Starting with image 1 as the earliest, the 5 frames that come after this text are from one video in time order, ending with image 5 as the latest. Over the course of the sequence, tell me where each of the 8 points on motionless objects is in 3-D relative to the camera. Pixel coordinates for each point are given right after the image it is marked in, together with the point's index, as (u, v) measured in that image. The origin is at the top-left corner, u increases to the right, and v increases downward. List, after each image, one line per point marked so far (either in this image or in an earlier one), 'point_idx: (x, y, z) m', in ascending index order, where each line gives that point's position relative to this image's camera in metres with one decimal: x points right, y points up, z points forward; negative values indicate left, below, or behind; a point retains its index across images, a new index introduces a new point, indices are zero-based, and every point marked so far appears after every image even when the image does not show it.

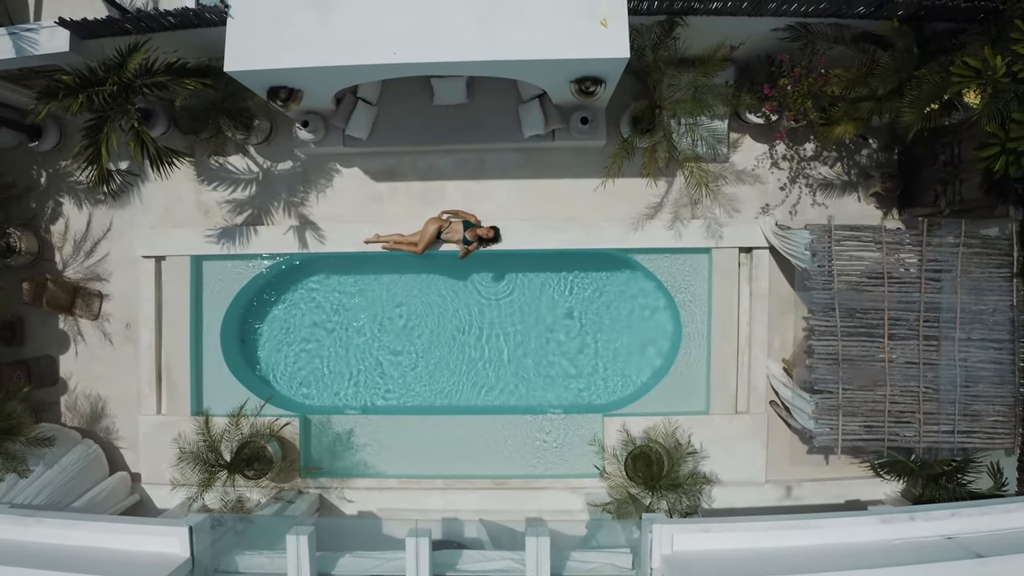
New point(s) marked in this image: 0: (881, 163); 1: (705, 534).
0: (+4.3, +1.5, +6.5) m
1: (+1.5, -2.0, +4.5) m
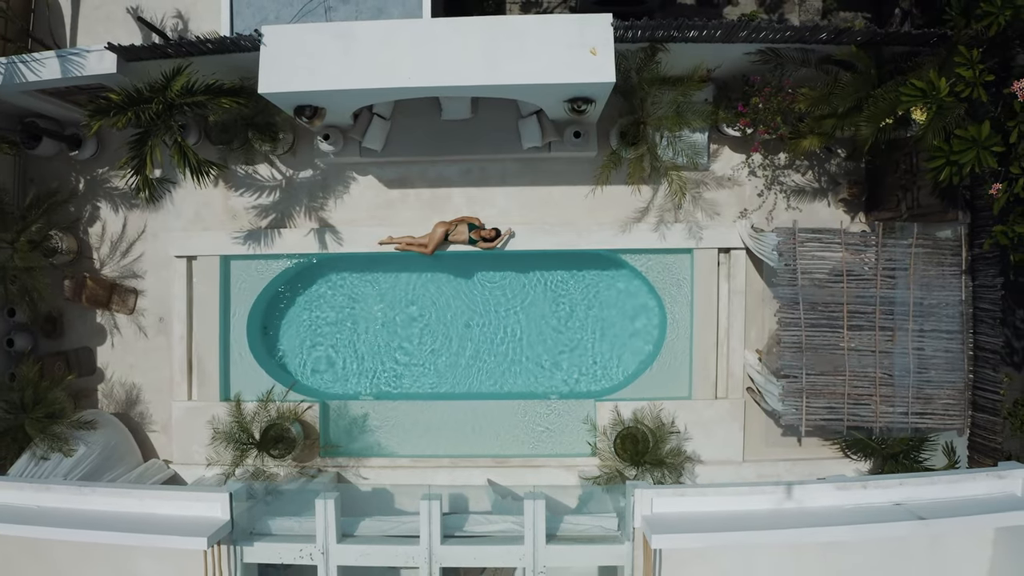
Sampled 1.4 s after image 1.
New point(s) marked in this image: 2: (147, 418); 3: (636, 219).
0: (+4.3, +1.5, +7.1) m
1: (+1.5, -1.9, +5.2) m
2: (-5.0, -1.8, +7.7) m
3: (+1.6, +0.9, +7.1) m
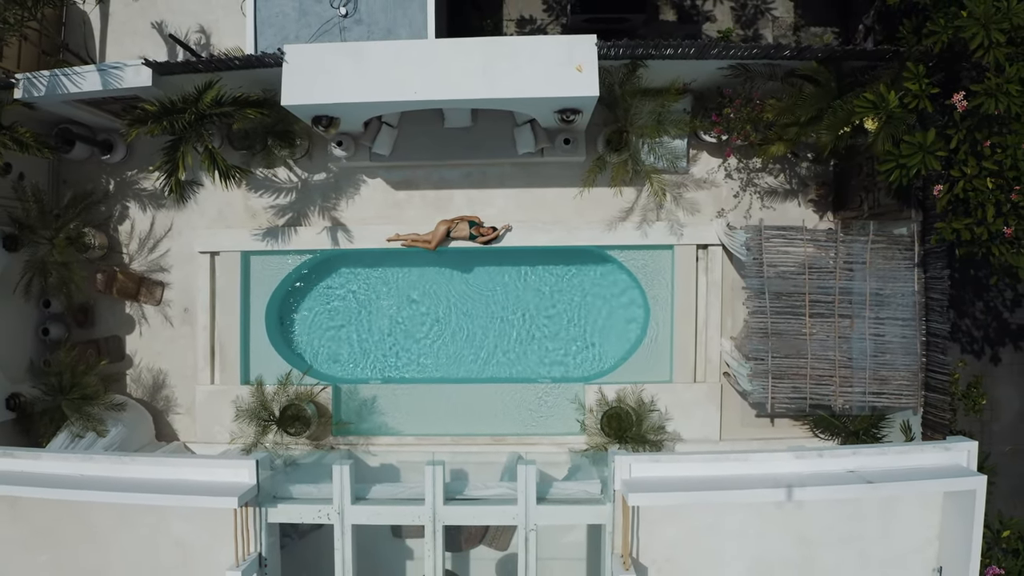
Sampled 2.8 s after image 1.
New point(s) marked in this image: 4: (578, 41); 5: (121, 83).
0: (+4.3, +1.6, +7.8) m
1: (+1.5, -1.8, +5.8) m
2: (-5.1, -1.7, +8.4) m
3: (+1.5, +1.0, +7.7) m
4: (+0.7, +2.6, +5.9) m
5: (-4.7, +2.5, +6.8) m
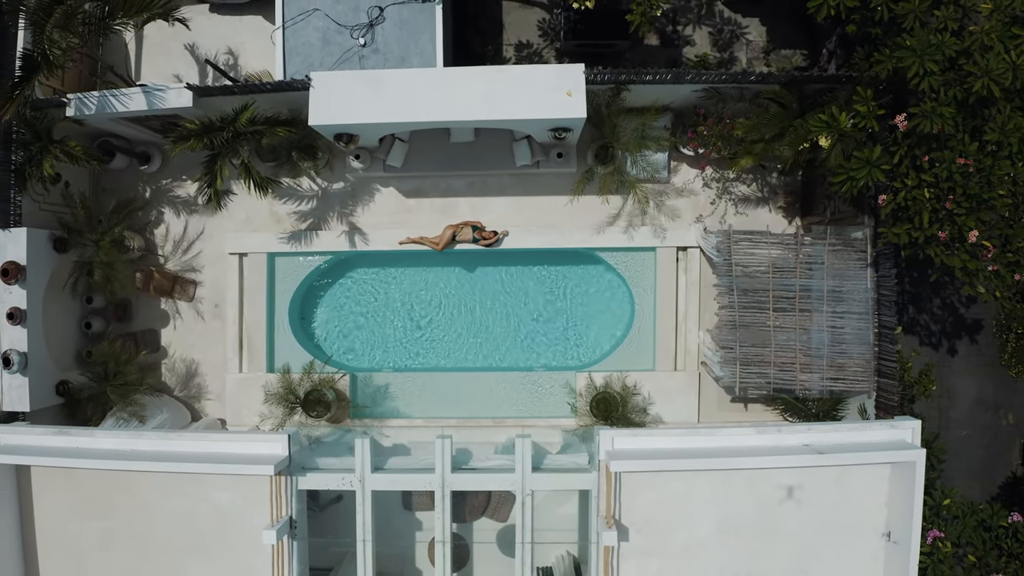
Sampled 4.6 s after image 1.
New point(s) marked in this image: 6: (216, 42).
0: (+4.3, +1.6, +8.7) m
1: (+1.5, -1.8, +6.7) m
2: (-5.1, -1.7, +9.2) m
3: (+1.5, +1.0, +8.6) m
4: (+0.7, +2.7, +6.8) m
5: (-4.8, +2.5, +7.6) m
6: (-4.8, +4.0, +9.1) m
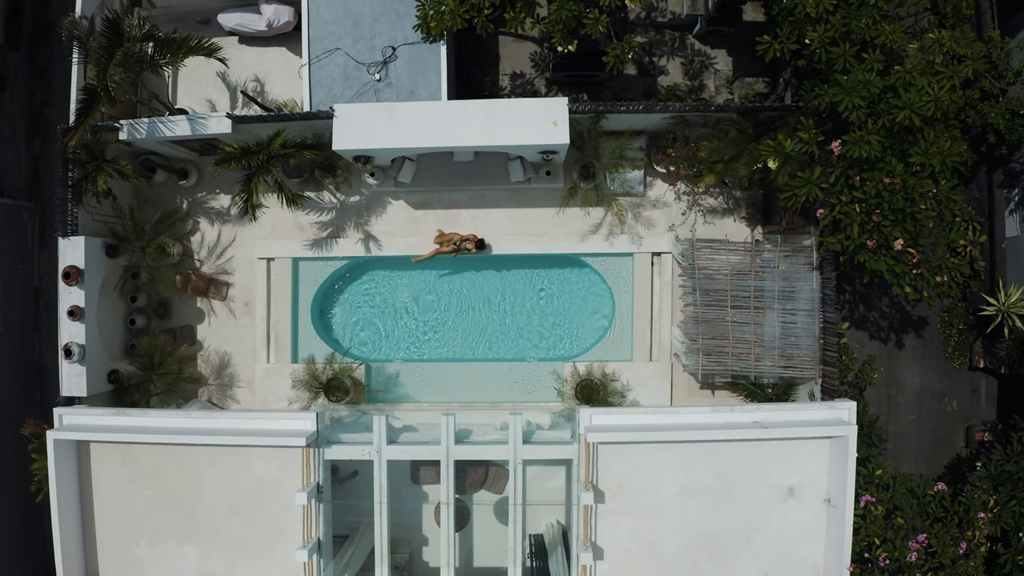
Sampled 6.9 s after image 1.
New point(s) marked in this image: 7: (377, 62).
0: (+4.2, +1.6, +9.9) m
1: (+1.4, -1.8, +7.9) m
2: (-5.2, -1.7, +10.4) m
3: (+1.4, +1.0, +9.8) m
4: (+0.6, +2.7, +8.0) m
5: (-4.9, +2.5, +8.9) m
6: (-4.9, +4.0, +10.4) m
7: (-2.1, +3.5, +8.6) m
